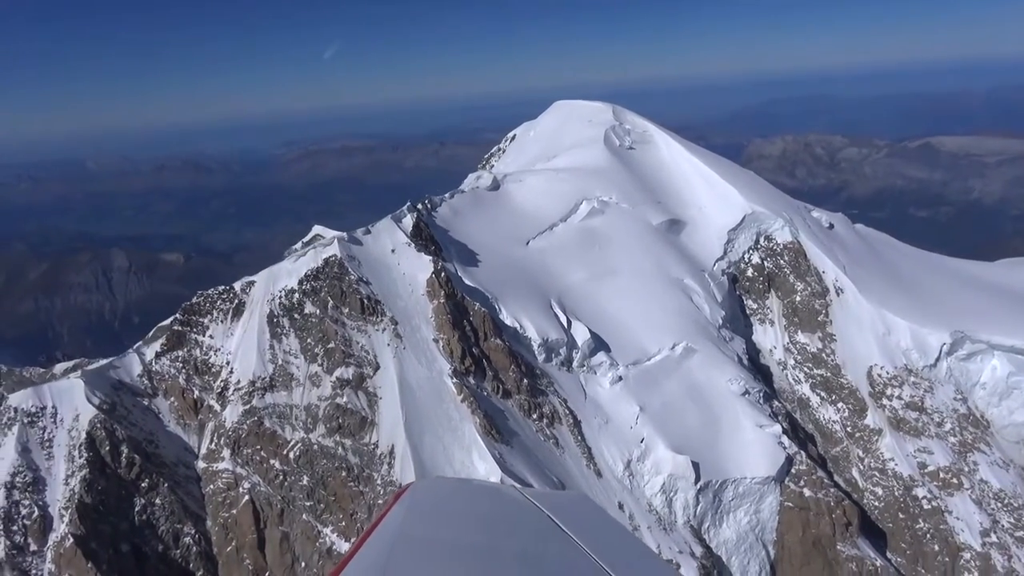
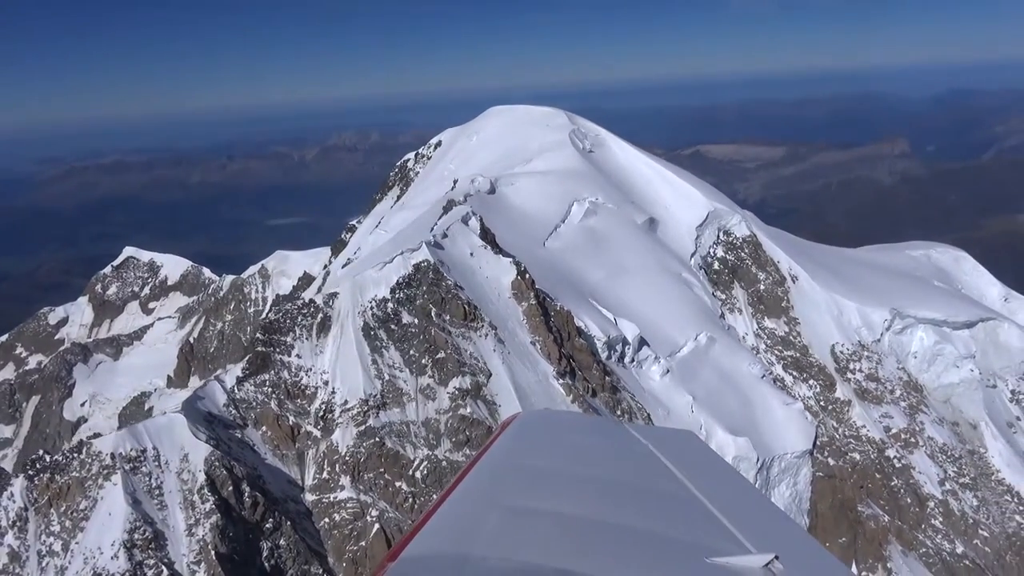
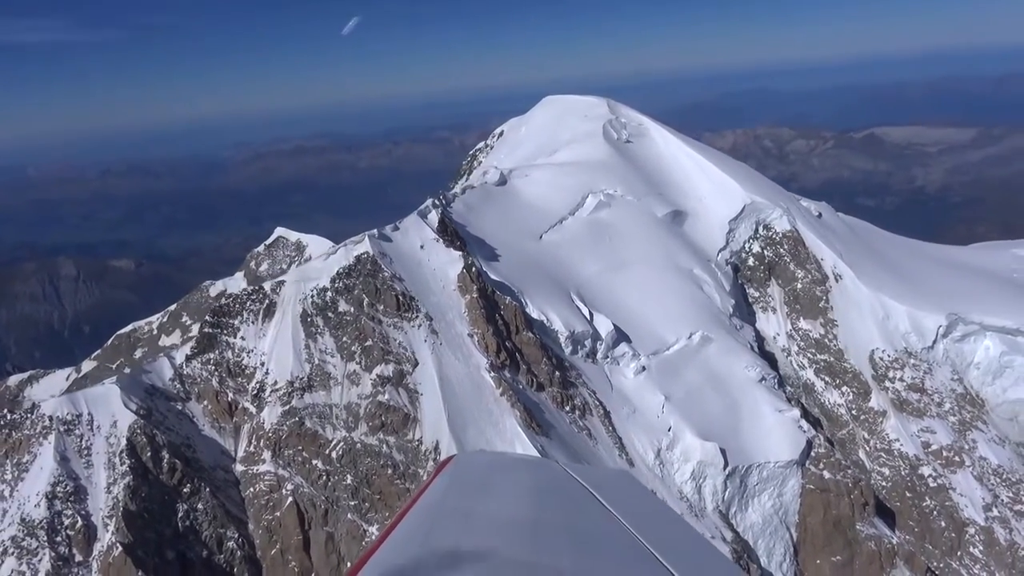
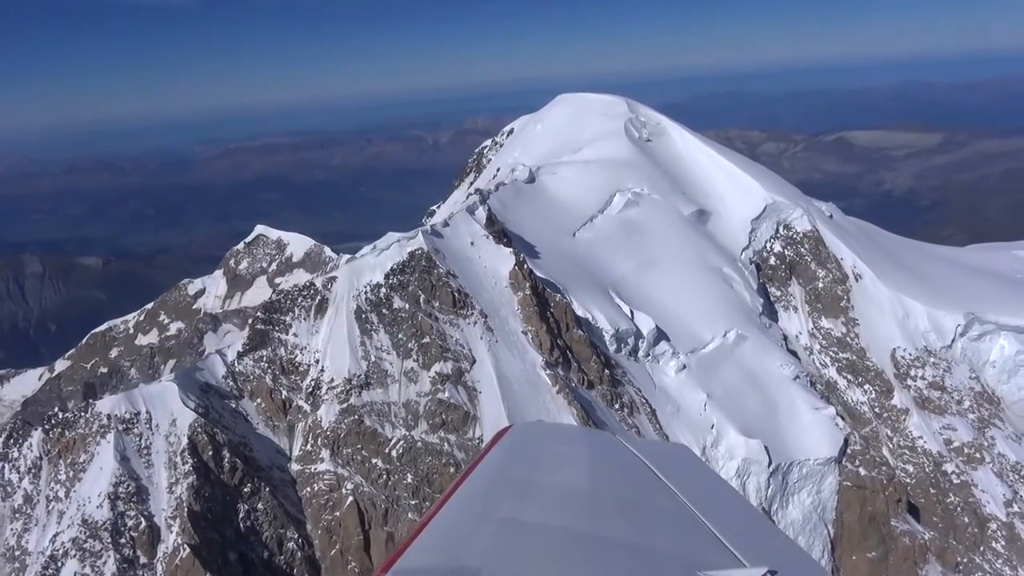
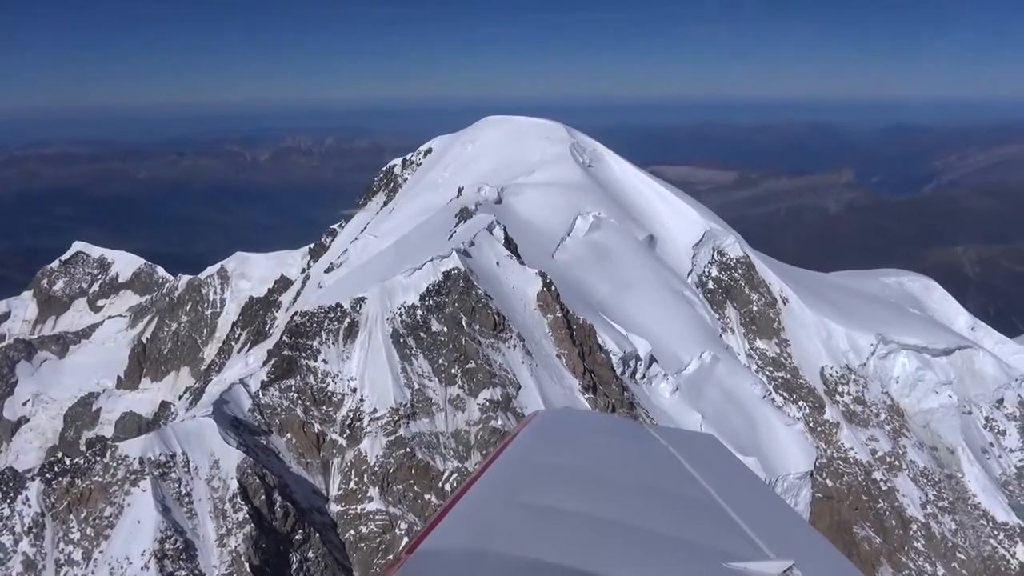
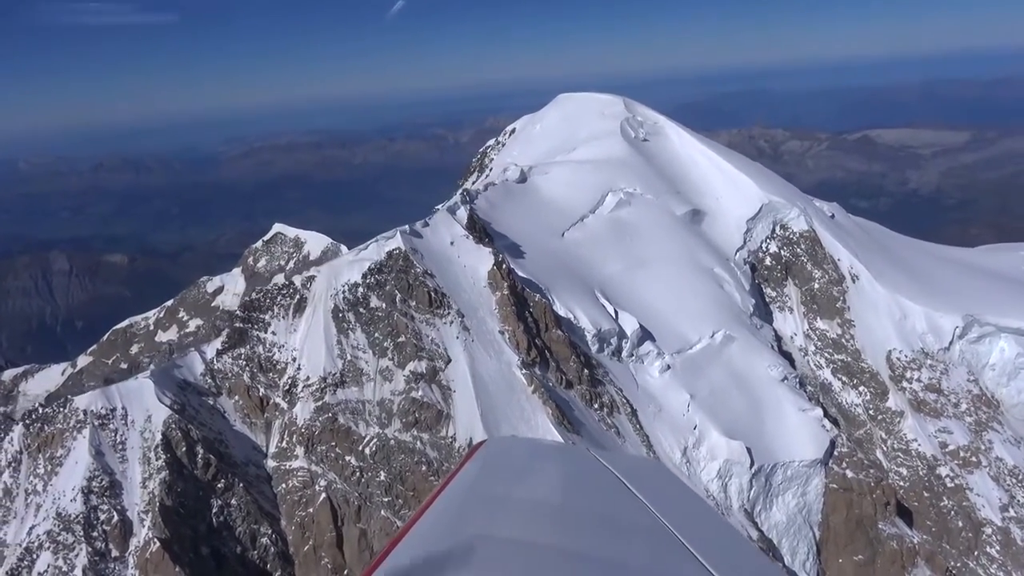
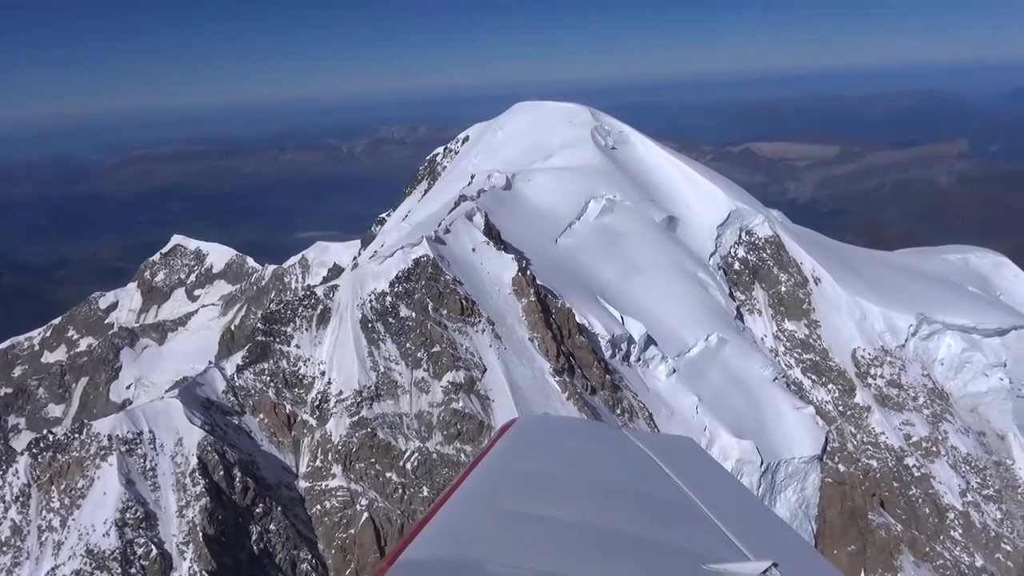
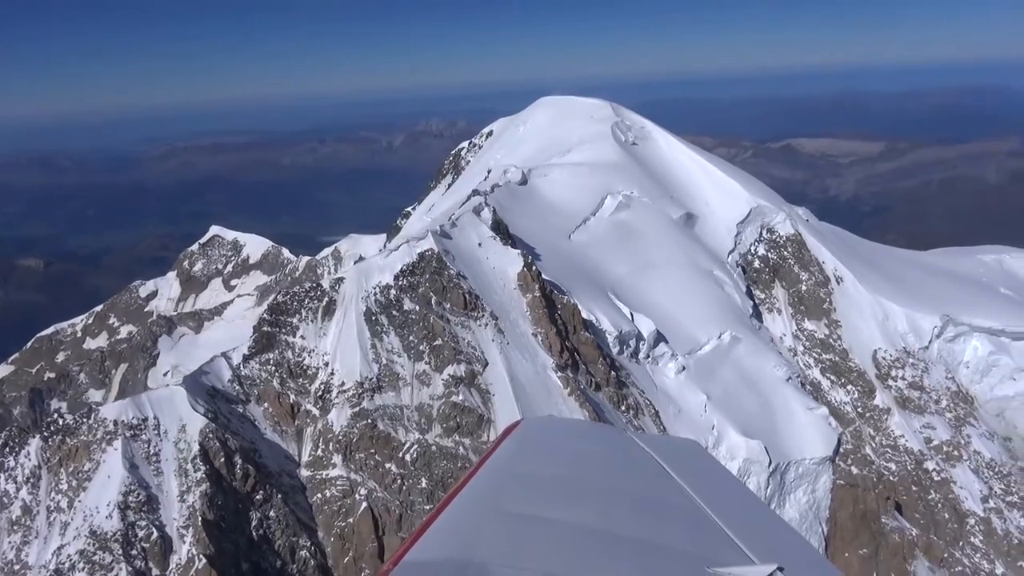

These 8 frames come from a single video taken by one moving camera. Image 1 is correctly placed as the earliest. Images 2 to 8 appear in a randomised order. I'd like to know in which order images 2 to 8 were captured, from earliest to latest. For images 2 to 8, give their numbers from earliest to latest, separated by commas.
3, 6, 4, 8, 7, 2, 5
